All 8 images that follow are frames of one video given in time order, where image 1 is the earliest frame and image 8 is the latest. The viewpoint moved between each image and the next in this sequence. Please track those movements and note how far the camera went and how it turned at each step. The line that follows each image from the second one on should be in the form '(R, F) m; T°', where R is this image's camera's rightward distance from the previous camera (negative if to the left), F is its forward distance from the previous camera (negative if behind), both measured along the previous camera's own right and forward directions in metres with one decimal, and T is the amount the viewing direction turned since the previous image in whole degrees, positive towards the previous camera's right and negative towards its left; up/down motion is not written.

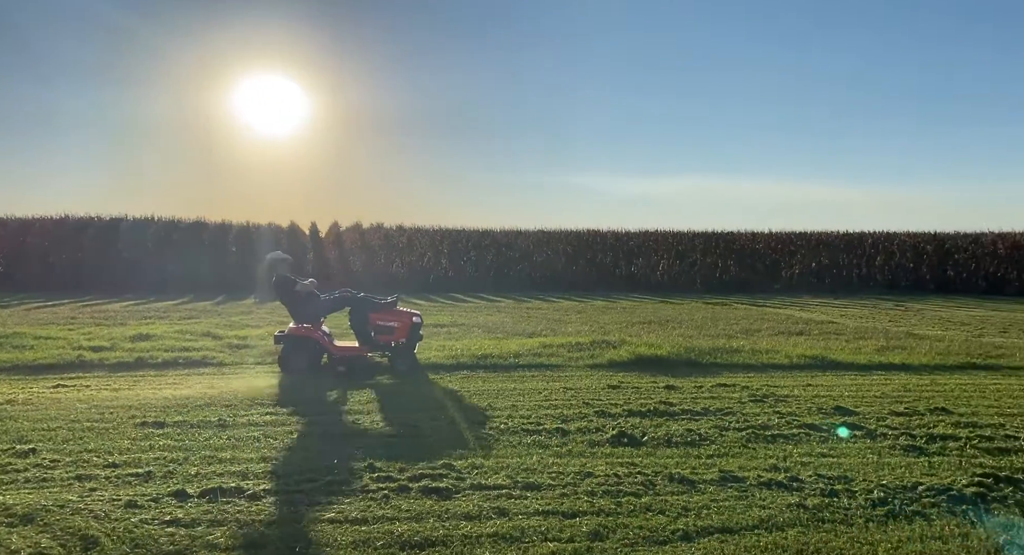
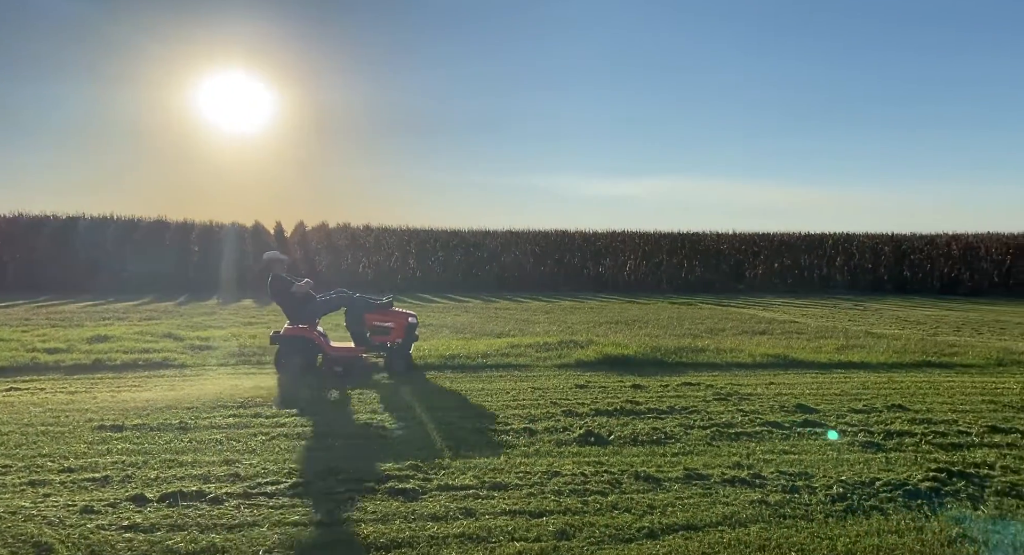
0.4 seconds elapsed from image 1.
(+0.1, 0.0) m; +2°
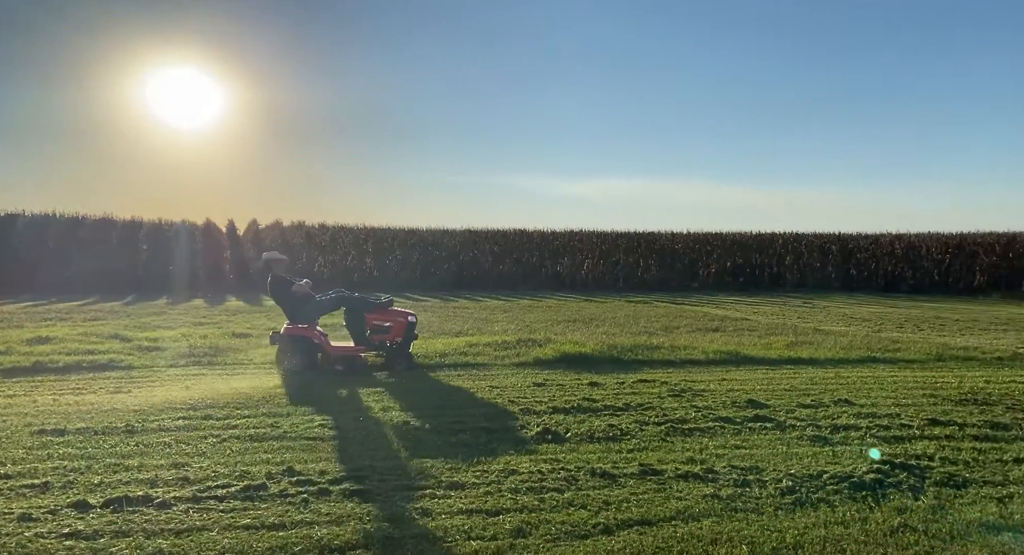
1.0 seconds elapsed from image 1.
(+0.2, 0.0) m; +3°
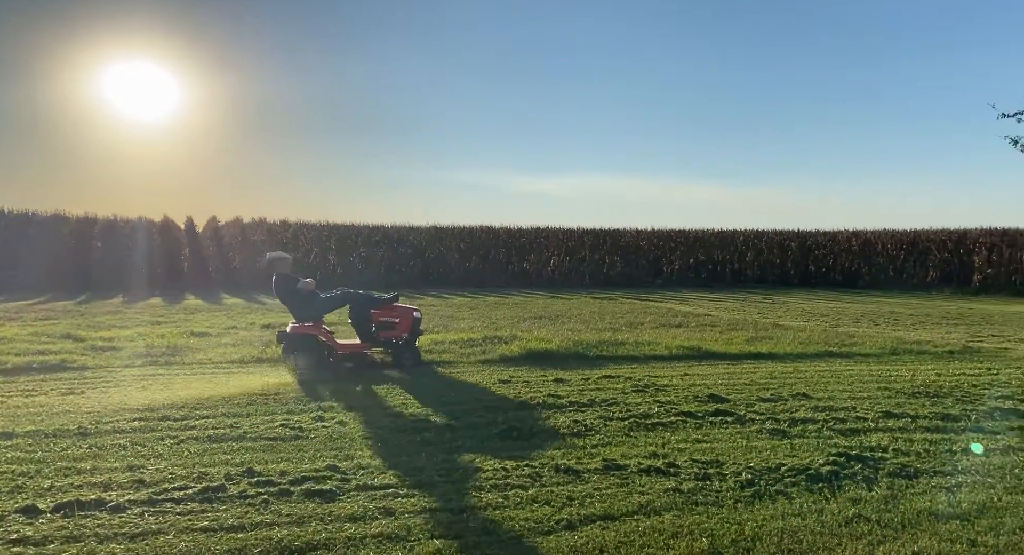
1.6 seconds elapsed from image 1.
(+0.2, +0.2) m; +2°
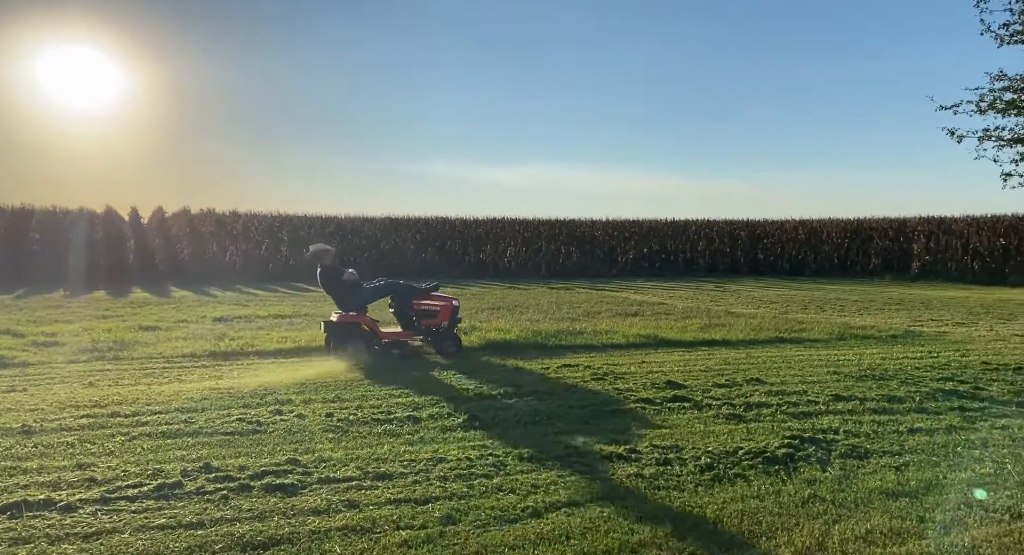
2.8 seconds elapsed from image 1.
(-0.1, +0.1) m; +3°
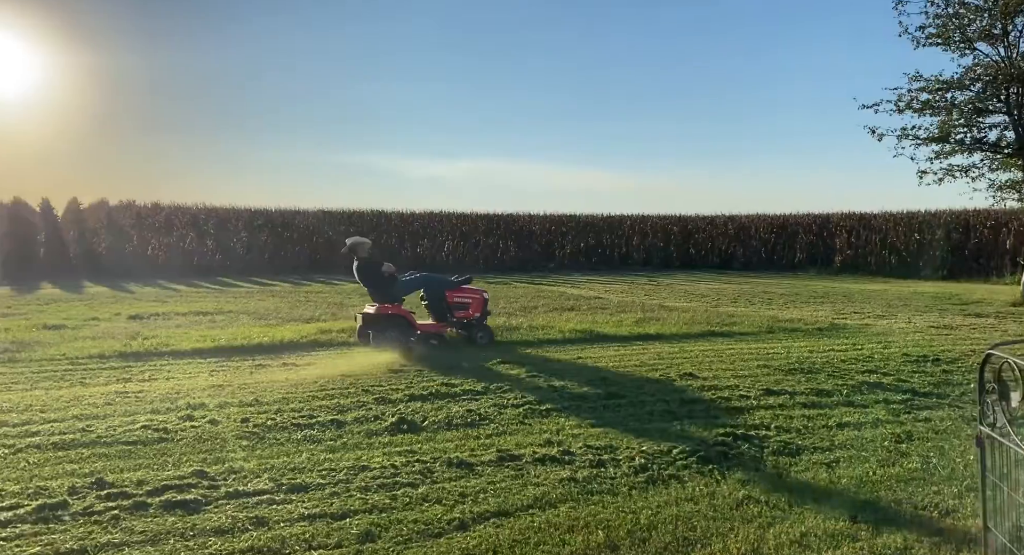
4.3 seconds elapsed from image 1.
(+0.4, +3.5) m; +5°
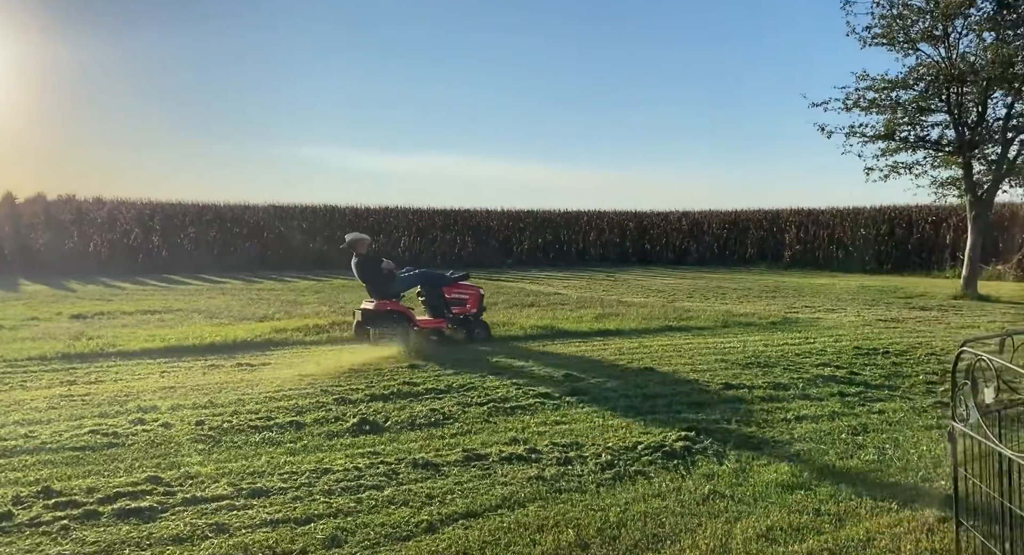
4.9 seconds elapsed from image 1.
(-4.1, +3.5) m; +4°
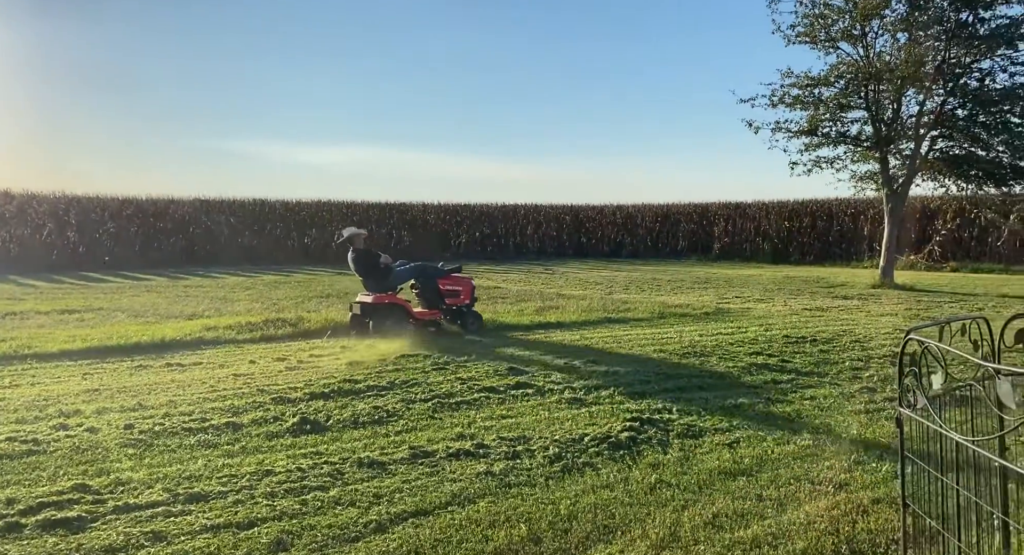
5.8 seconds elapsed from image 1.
(-4.9, +3.2) m; +5°
